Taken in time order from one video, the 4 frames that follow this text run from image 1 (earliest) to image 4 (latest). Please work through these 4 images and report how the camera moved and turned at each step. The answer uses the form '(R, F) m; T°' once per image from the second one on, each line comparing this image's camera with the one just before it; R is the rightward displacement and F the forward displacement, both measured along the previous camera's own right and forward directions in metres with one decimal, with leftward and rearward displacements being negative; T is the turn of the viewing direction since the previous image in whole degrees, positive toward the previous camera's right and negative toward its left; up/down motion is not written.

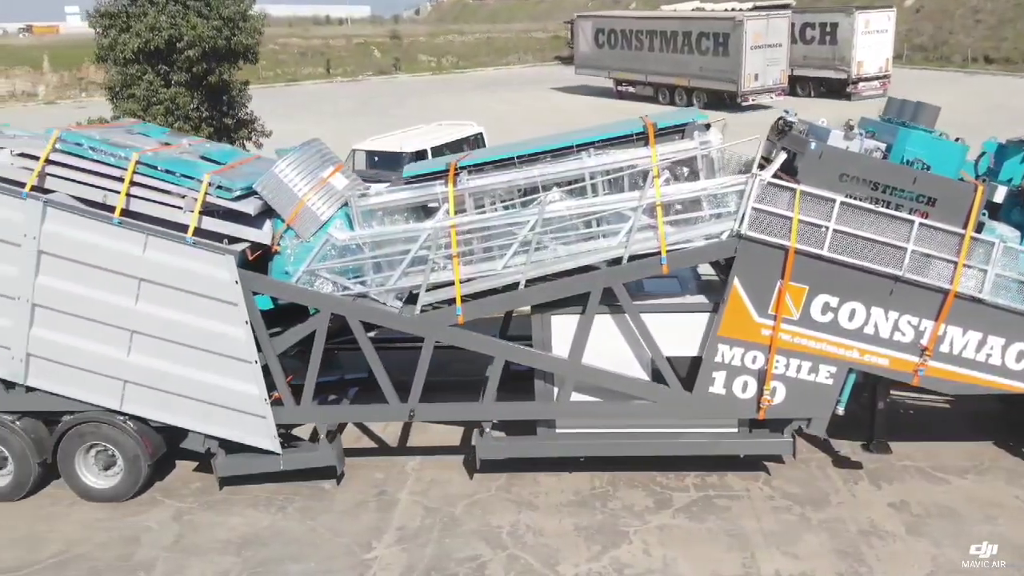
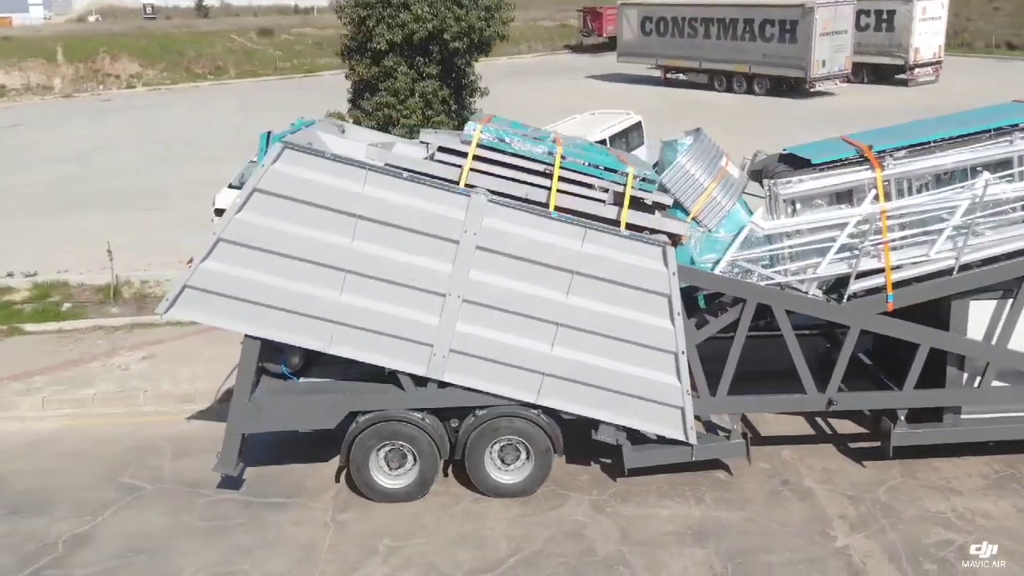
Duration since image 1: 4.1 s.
(-3.4, +0.1) m; +3°
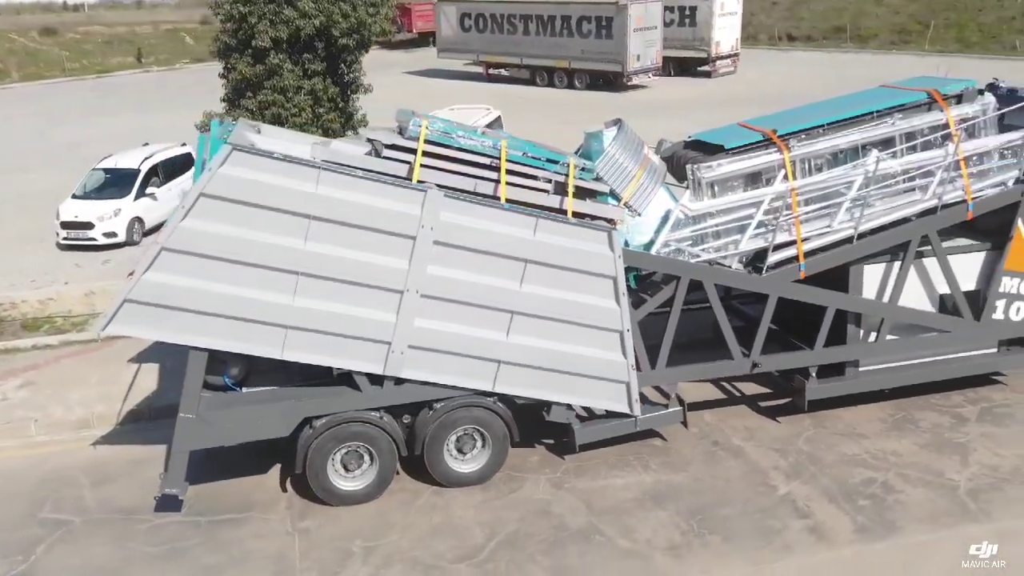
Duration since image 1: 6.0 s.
(-1.1, 0.0) m; +12°
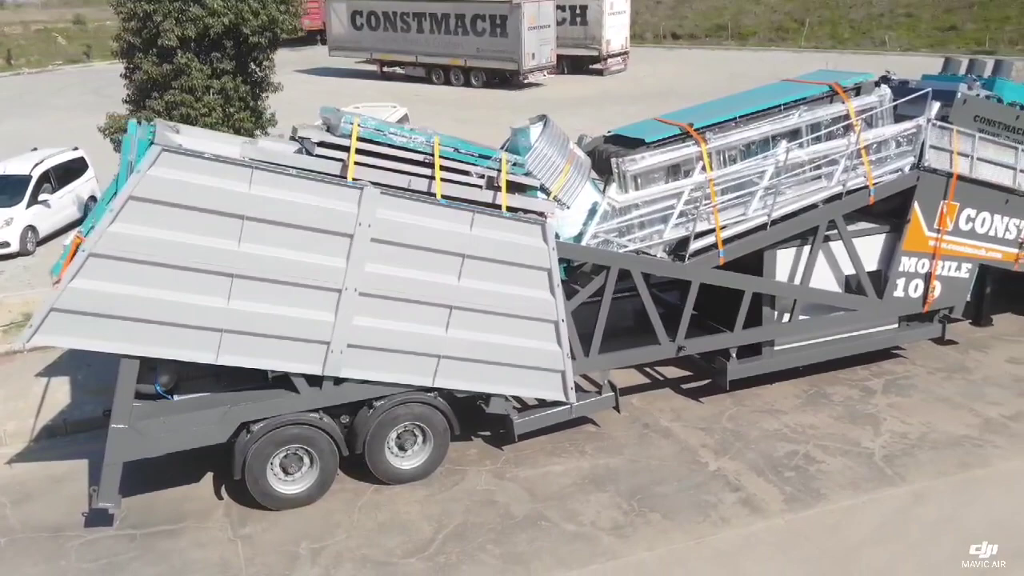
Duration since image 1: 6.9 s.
(-0.3, -0.1) m; +7°
